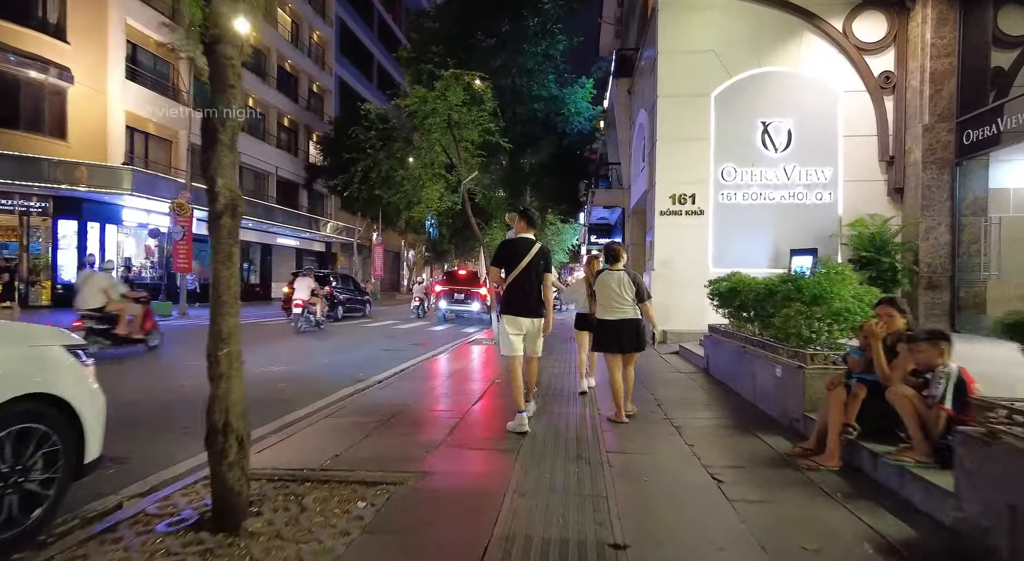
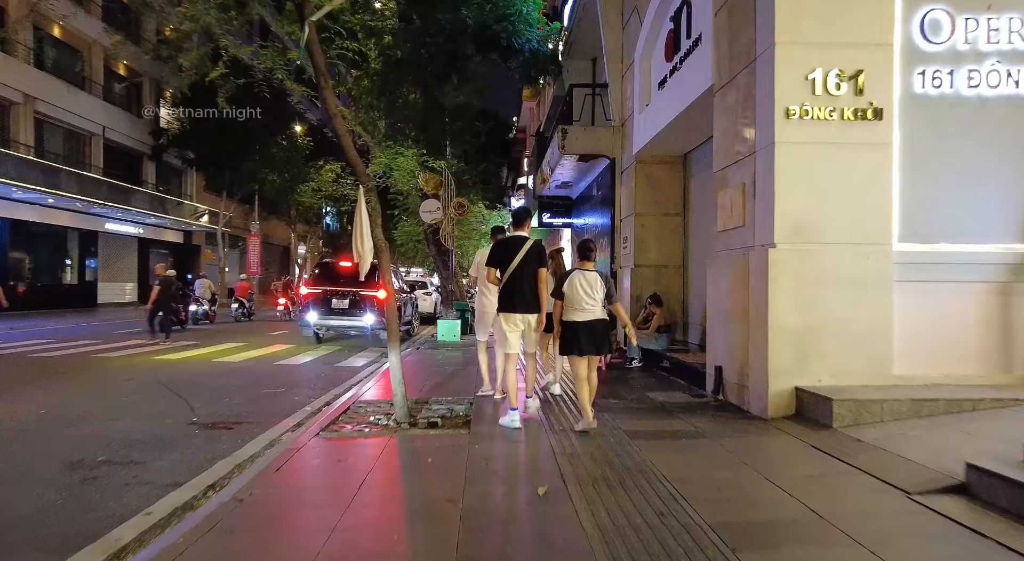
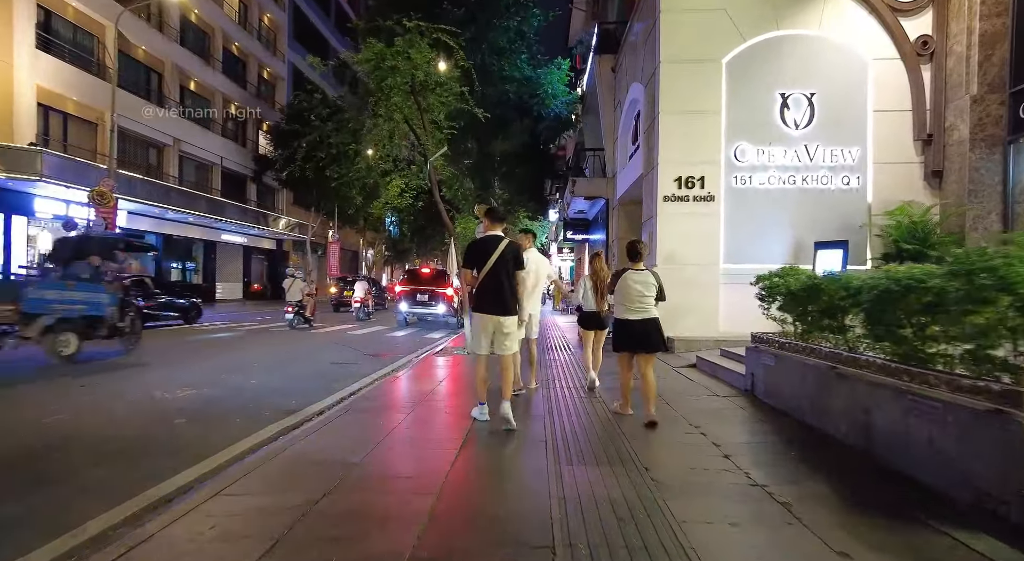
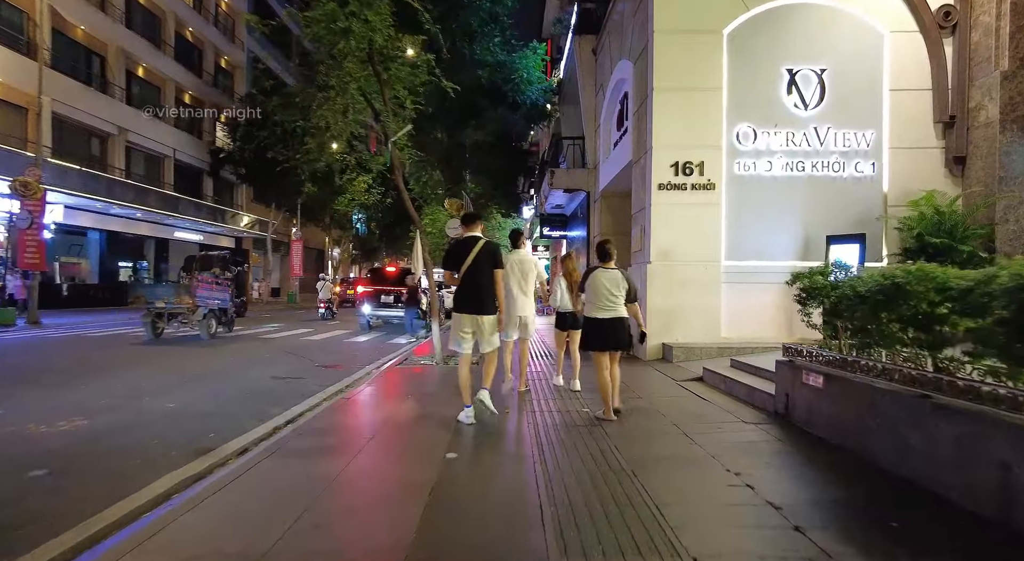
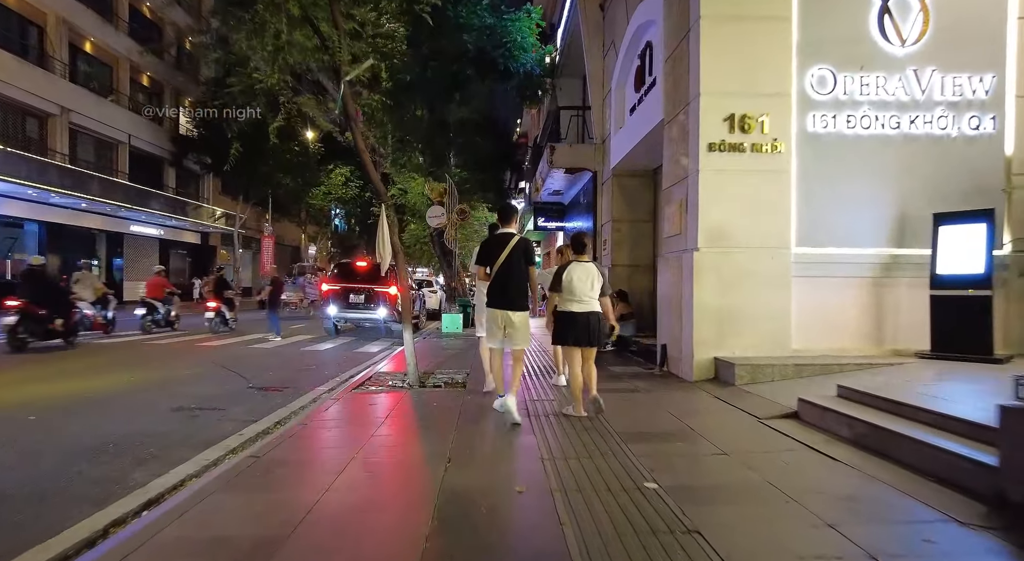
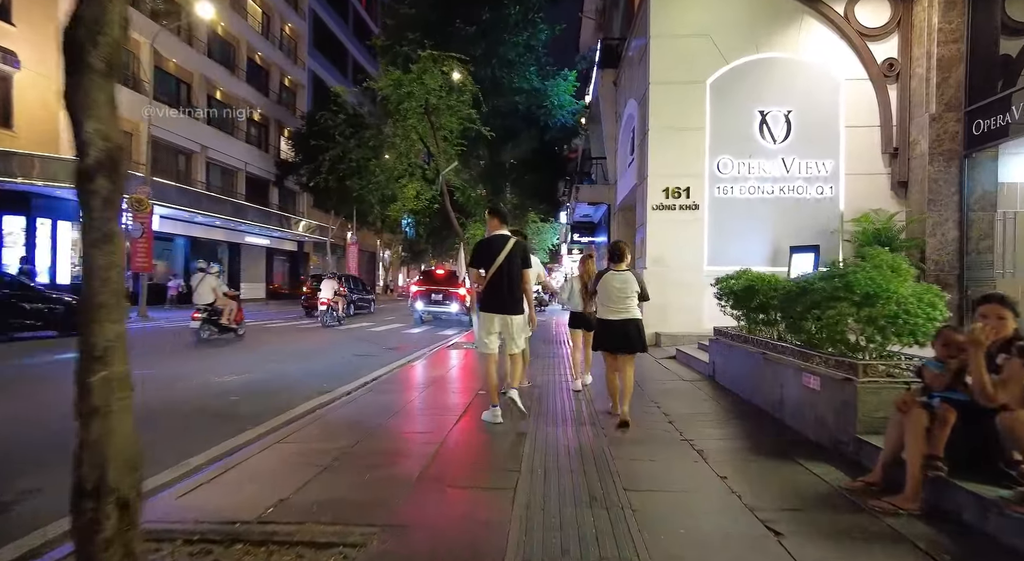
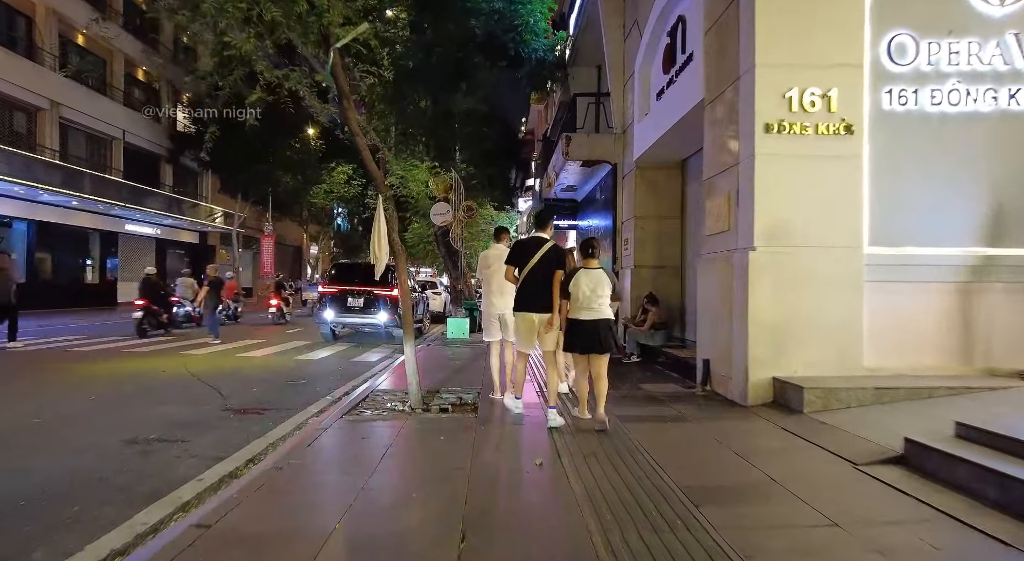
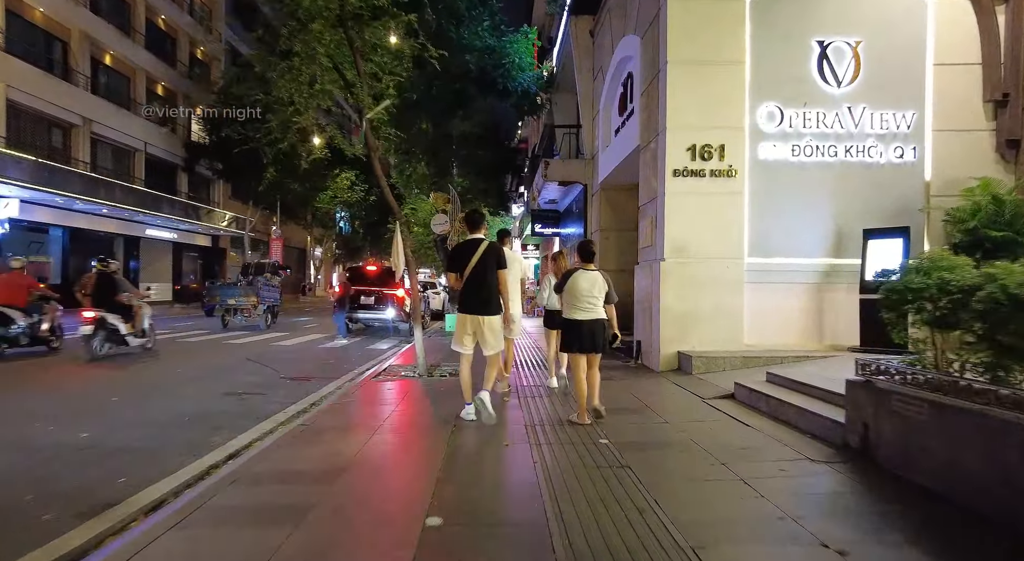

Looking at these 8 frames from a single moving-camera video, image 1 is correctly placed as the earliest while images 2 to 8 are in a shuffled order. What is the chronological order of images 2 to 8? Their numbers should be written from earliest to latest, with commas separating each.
6, 3, 4, 8, 5, 7, 2
